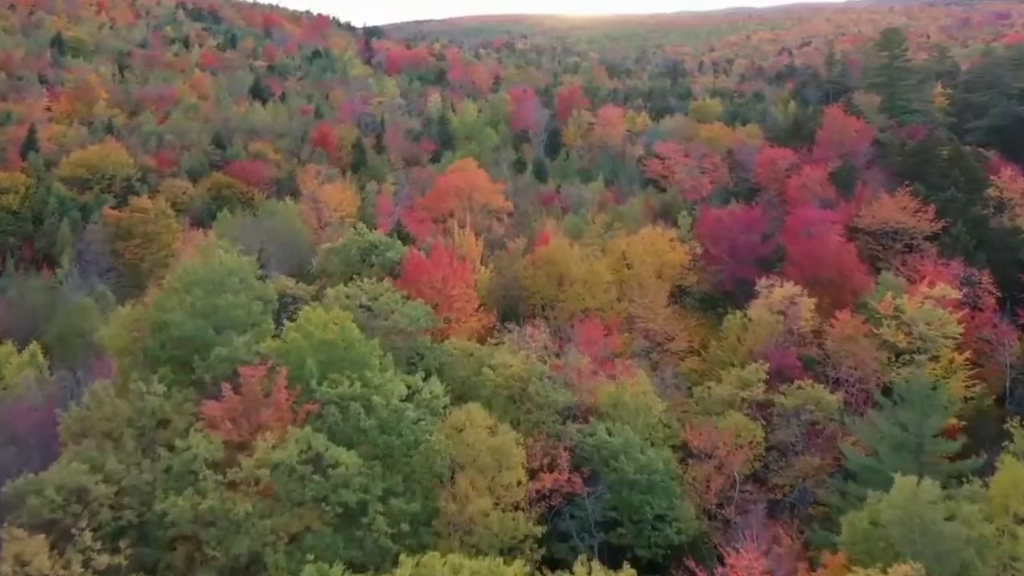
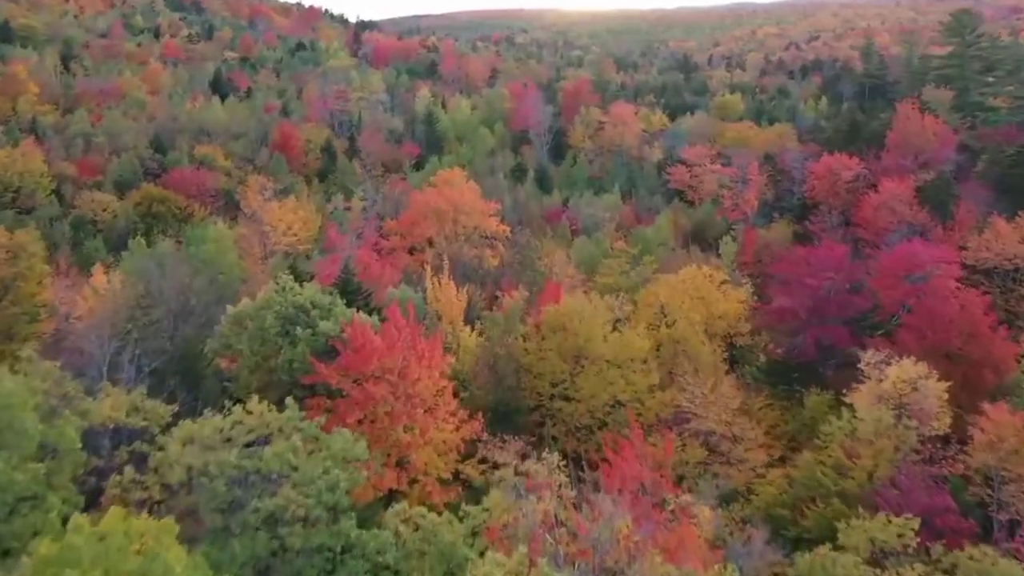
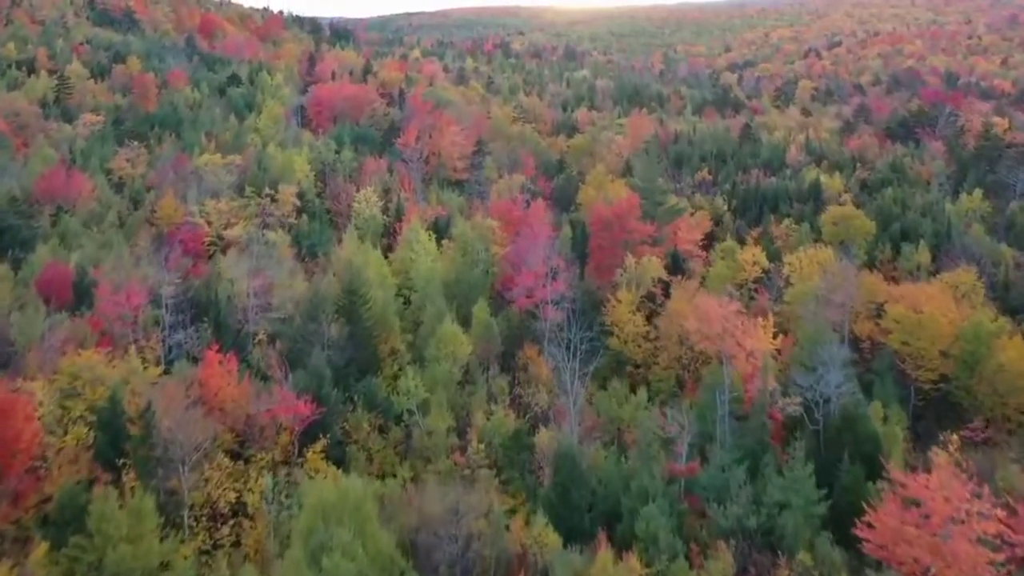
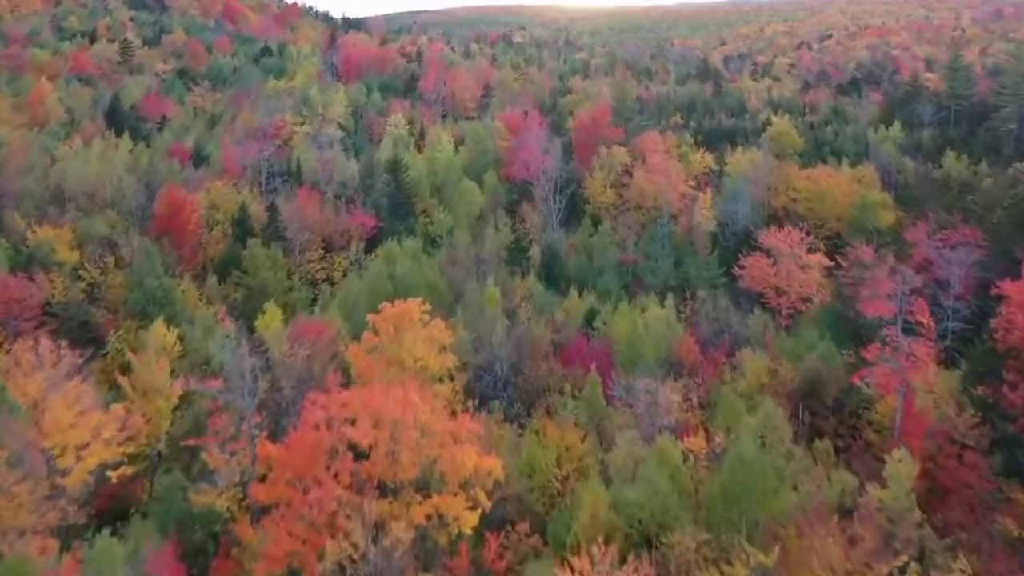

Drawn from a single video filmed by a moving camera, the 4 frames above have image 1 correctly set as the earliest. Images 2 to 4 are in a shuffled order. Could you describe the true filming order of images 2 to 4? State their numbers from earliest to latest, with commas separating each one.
2, 4, 3
